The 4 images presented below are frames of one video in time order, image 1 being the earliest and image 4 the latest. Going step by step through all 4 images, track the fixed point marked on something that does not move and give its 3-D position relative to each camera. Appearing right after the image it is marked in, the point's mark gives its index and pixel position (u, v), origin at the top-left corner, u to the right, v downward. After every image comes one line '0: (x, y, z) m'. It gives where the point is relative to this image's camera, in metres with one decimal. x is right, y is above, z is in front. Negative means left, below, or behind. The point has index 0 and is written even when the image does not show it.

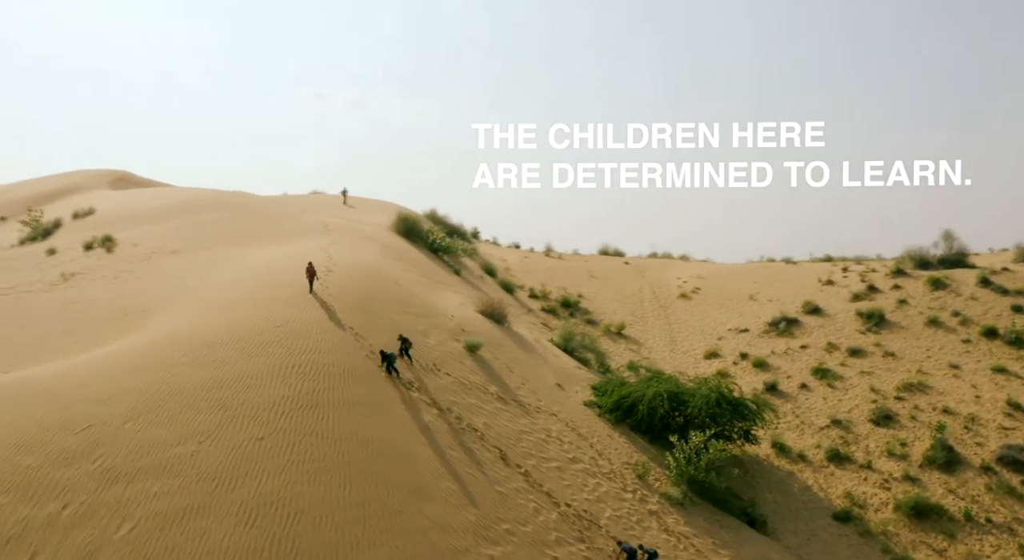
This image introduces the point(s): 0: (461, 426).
0: (-0.8, -2.3, +10.8) m
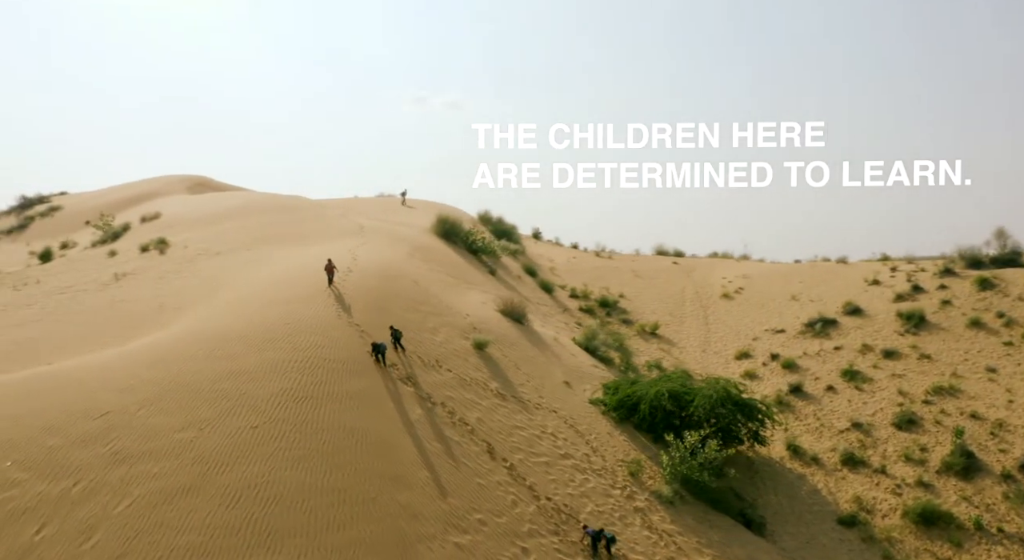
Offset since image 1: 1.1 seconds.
0: (-1.0, -2.3, +11.2) m
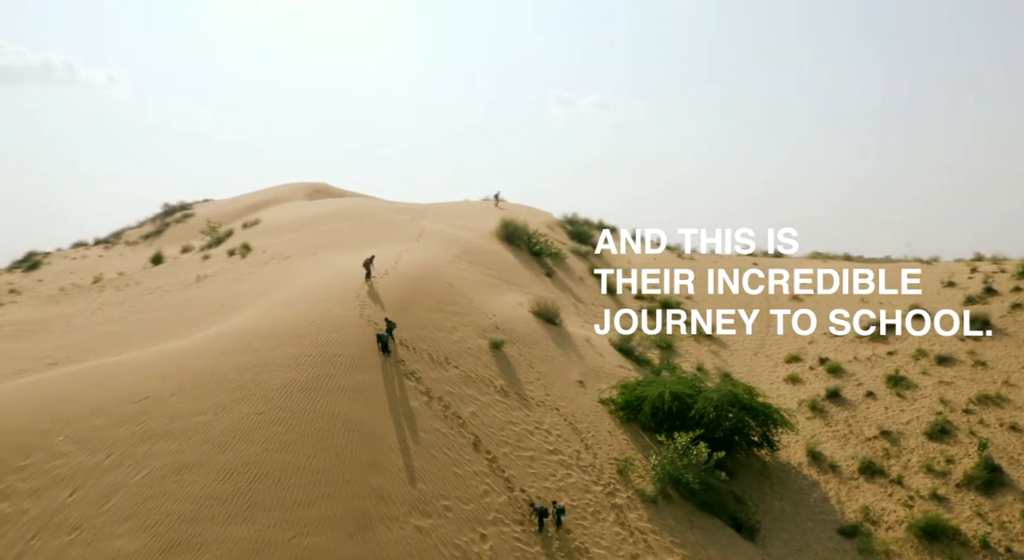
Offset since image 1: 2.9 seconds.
0: (-1.2, -2.3, +12.0) m
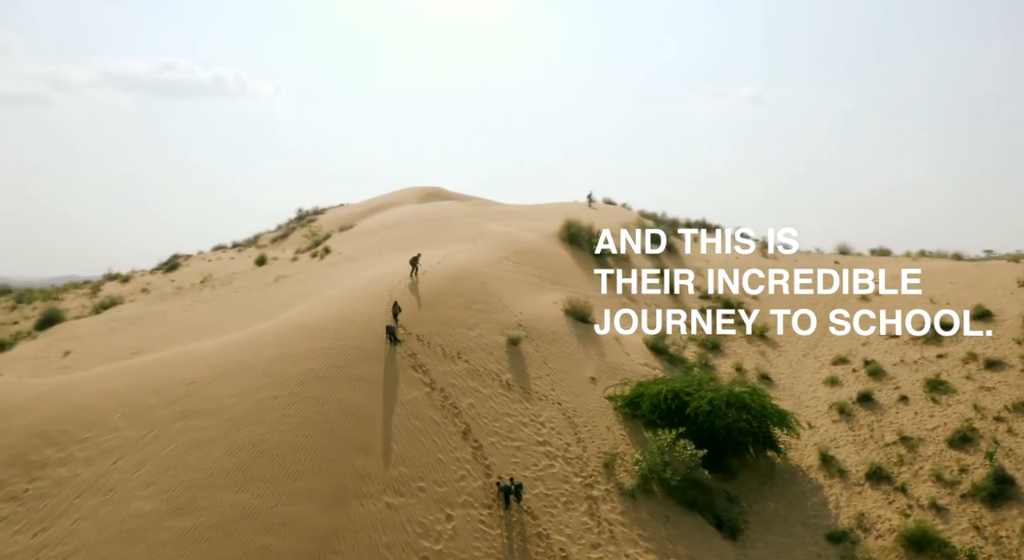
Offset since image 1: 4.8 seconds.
0: (-1.3, -2.3, +12.9) m
